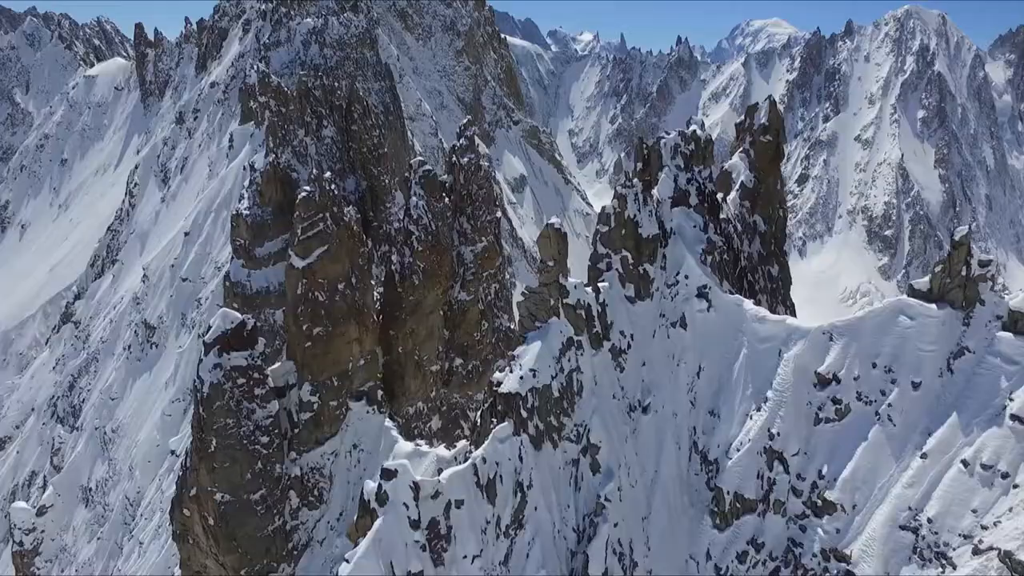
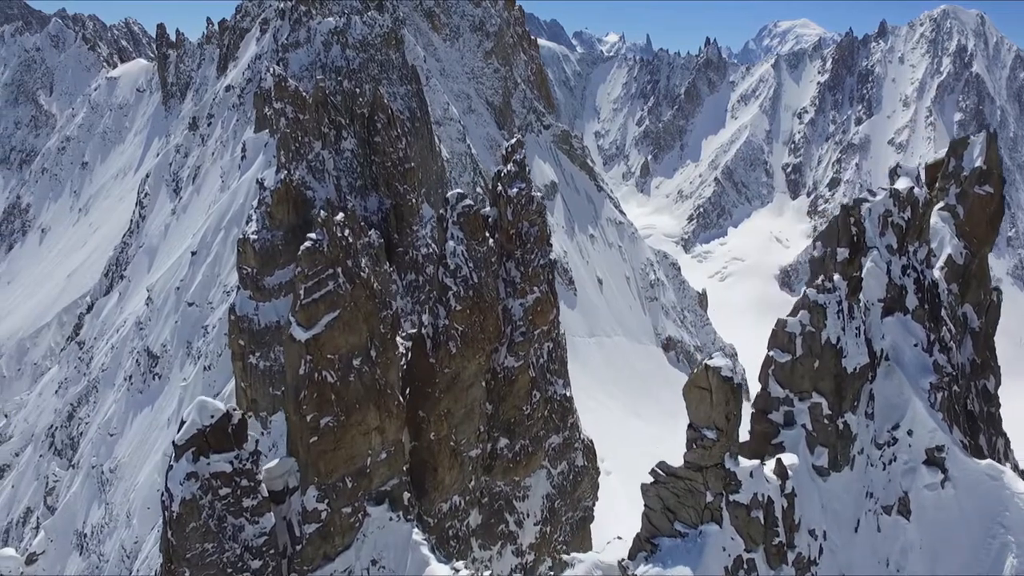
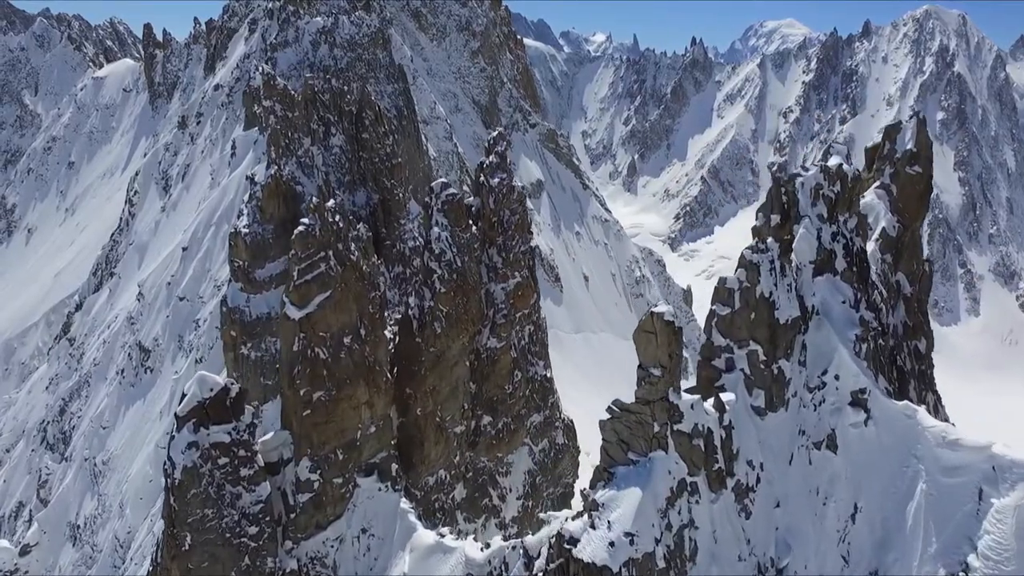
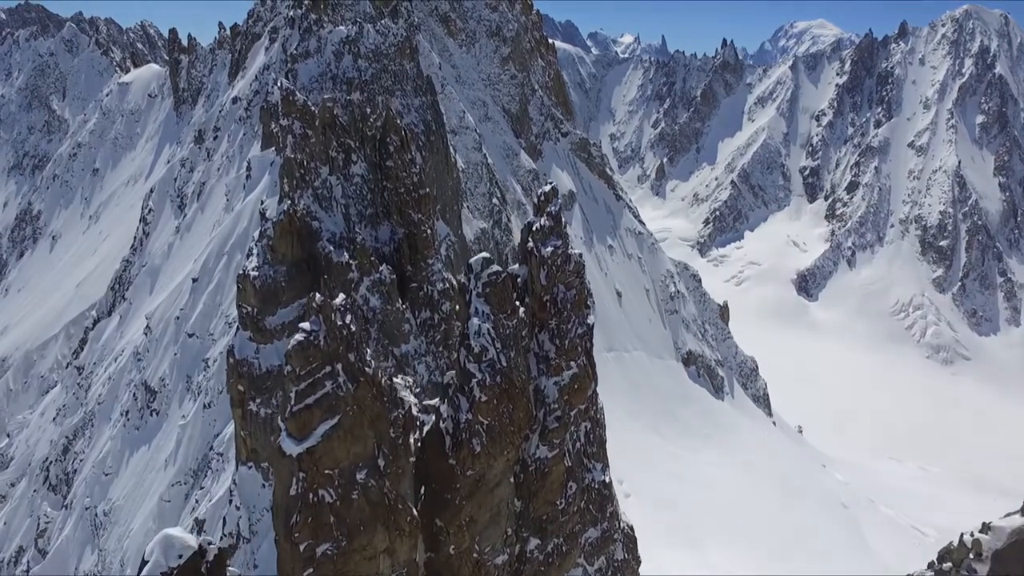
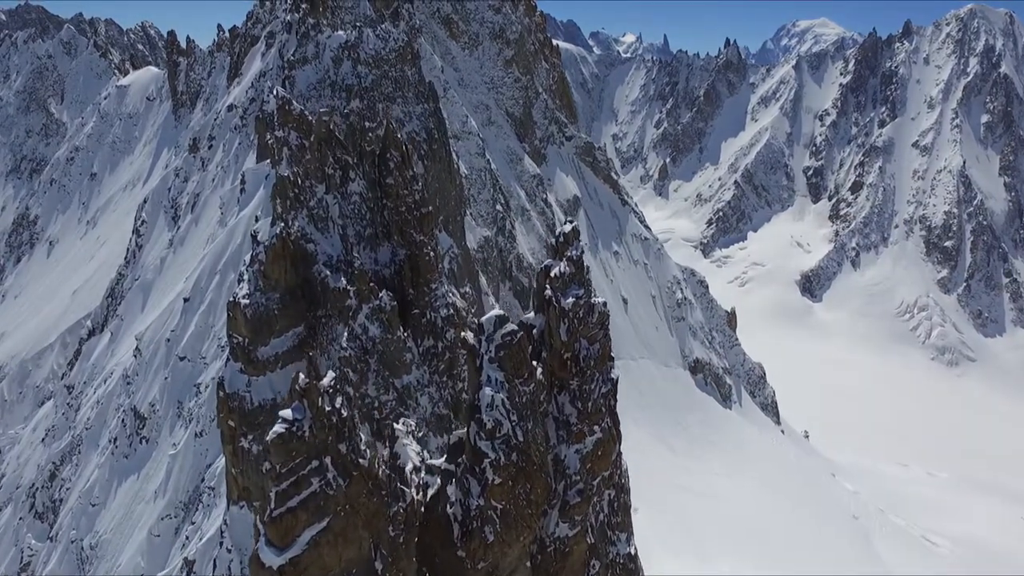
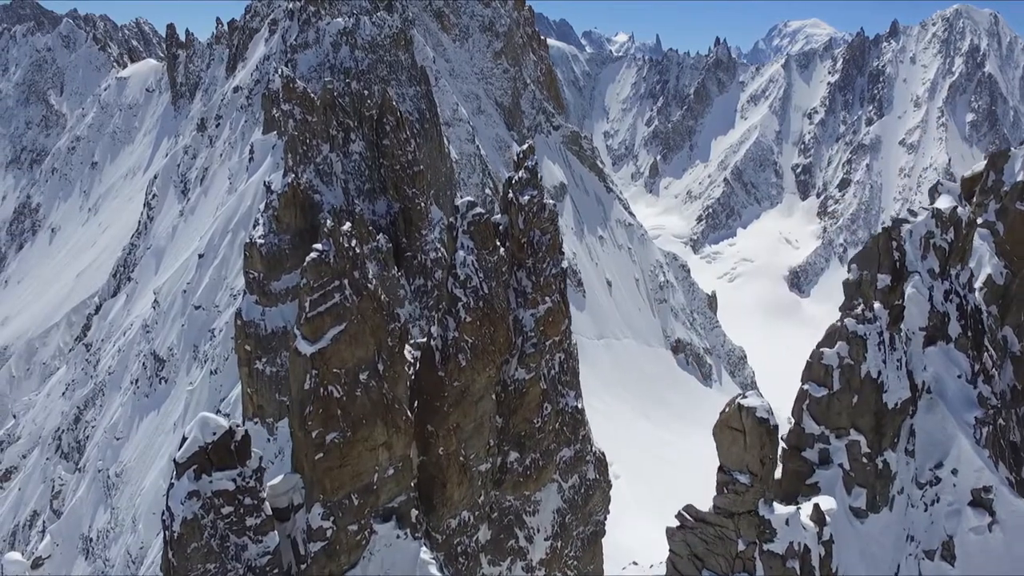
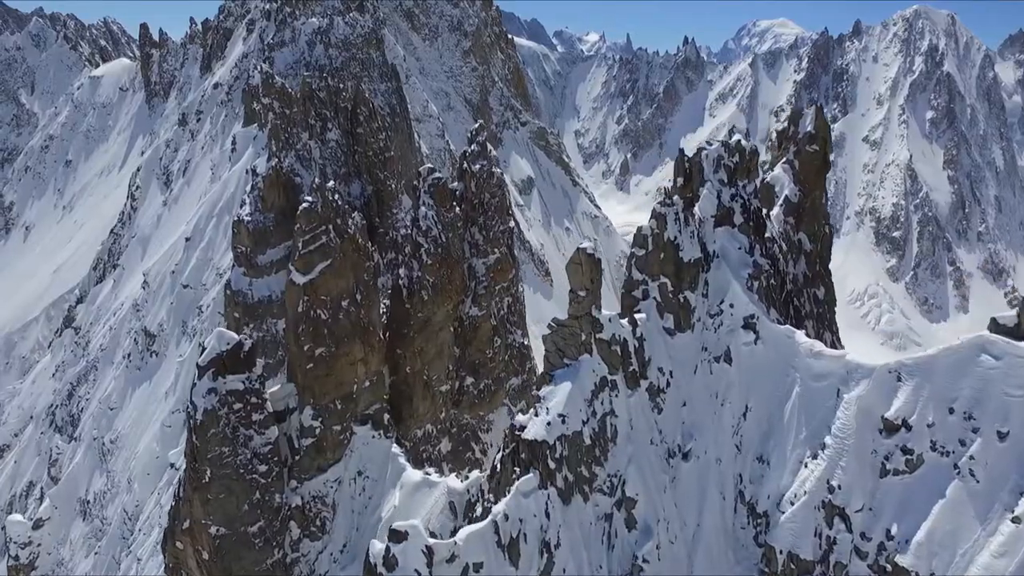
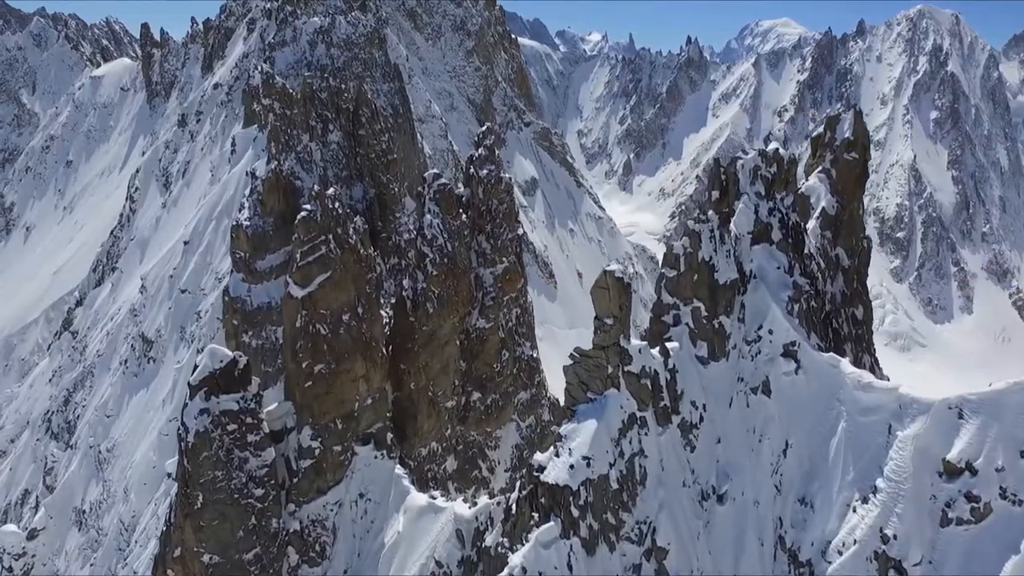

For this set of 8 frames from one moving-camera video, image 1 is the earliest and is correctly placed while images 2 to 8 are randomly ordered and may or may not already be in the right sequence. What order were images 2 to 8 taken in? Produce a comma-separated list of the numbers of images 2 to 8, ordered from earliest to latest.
7, 8, 3, 2, 6, 4, 5
